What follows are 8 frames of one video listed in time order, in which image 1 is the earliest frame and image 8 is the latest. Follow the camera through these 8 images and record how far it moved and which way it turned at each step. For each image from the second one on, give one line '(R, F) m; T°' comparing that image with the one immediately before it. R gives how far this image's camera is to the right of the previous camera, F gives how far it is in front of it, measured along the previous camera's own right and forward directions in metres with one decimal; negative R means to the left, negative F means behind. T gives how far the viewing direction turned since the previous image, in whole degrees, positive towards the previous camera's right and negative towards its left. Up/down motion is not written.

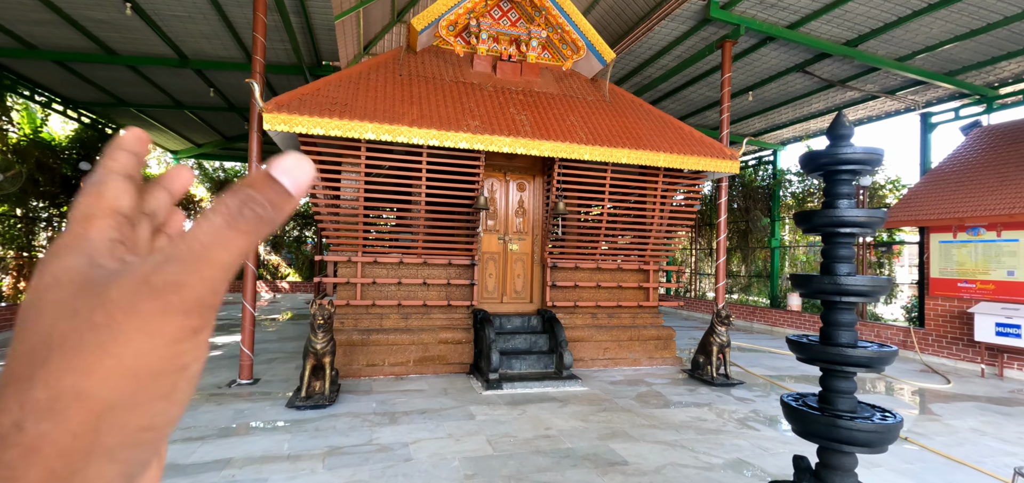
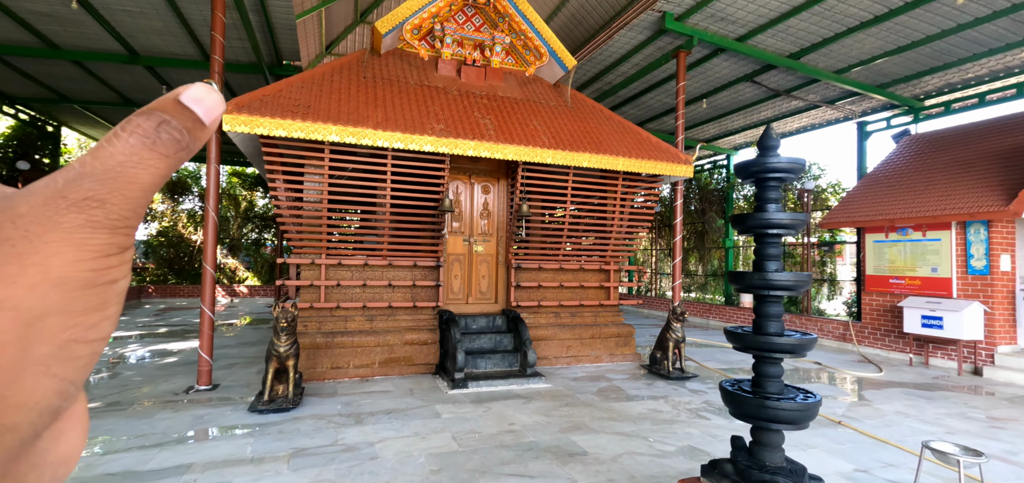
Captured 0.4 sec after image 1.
(0.0, -0.1) m; +4°
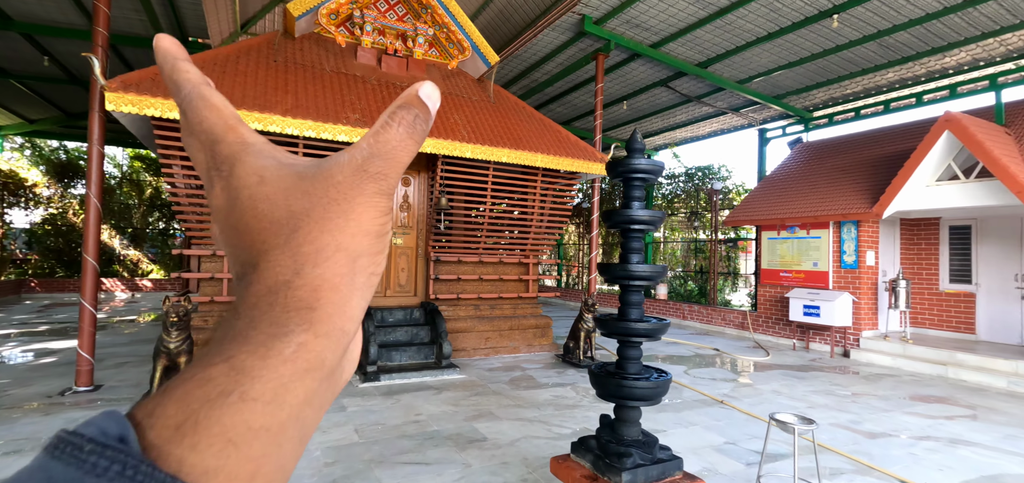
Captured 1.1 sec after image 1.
(+0.2, -0.1) m; +8°
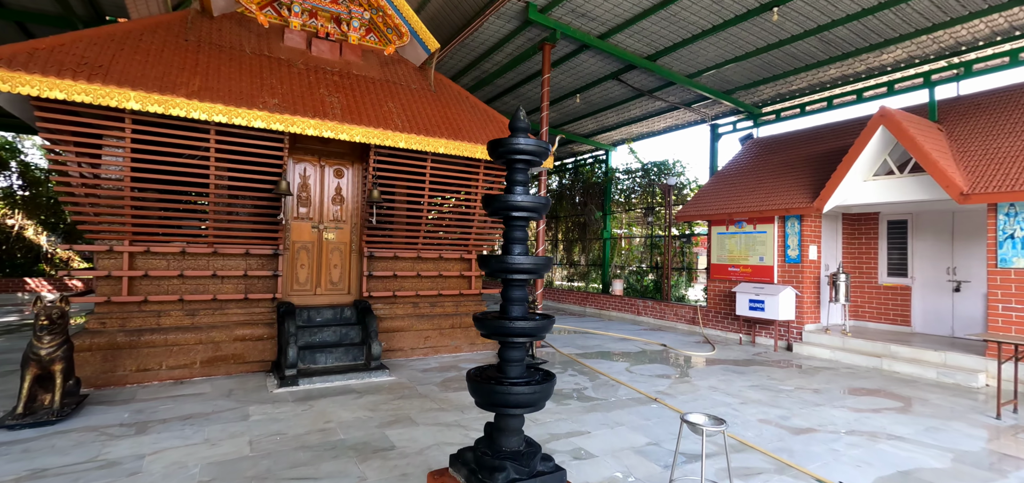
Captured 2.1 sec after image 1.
(+0.4, +0.2) m; +3°
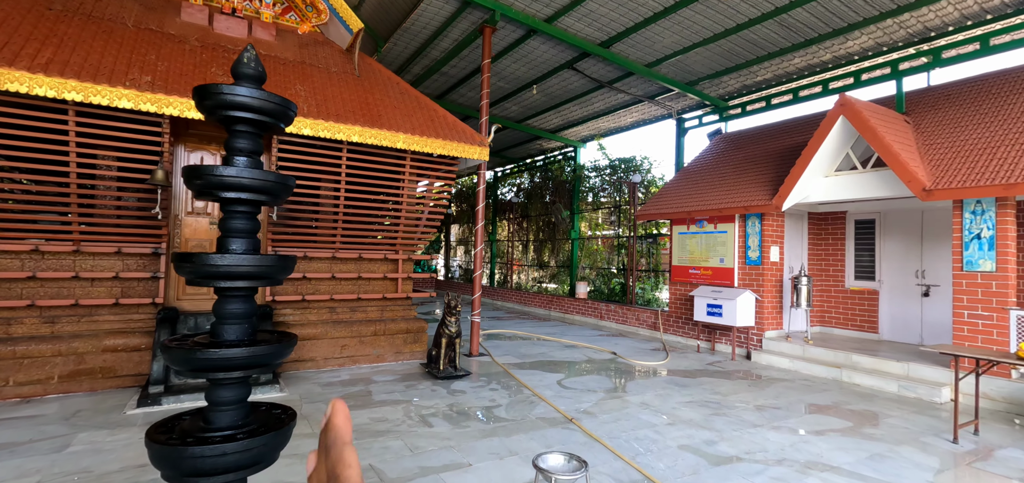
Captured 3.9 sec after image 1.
(+0.7, +0.5) m; +1°
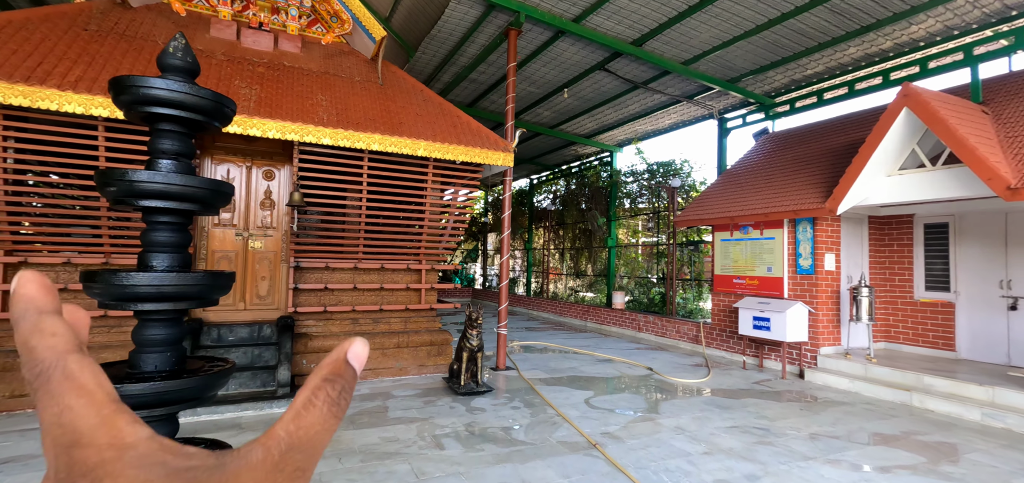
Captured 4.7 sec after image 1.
(+0.2, +0.2) m; -5°
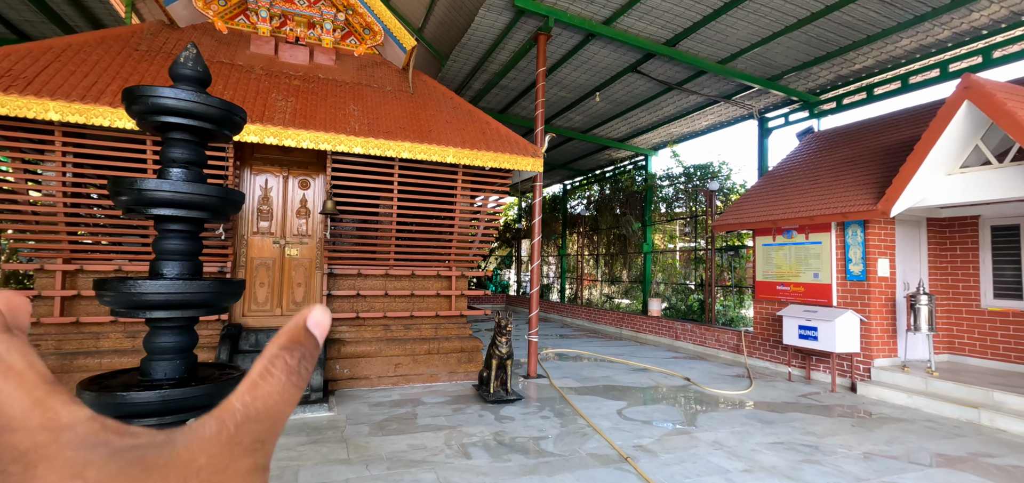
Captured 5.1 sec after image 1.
(+0.1, +0.1) m; -4°
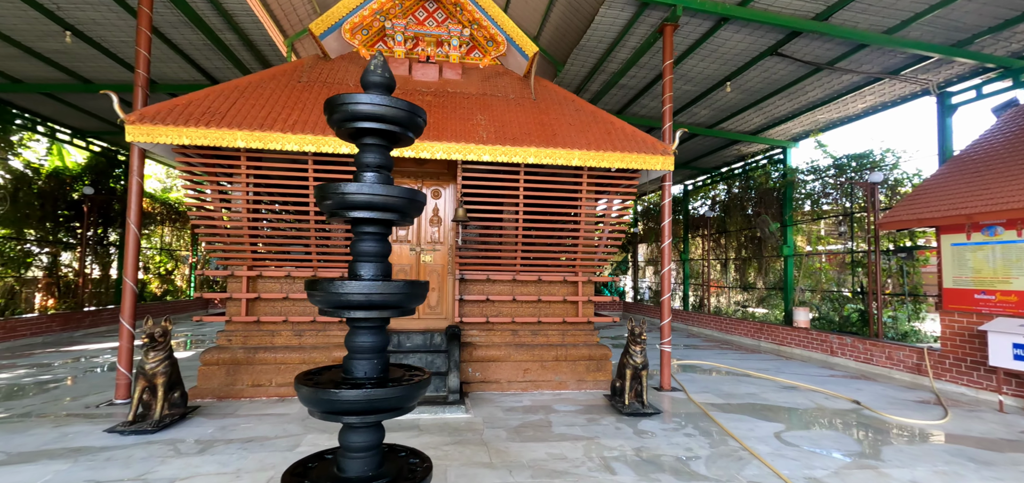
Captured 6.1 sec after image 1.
(-0.2, +0.1) m; -13°
